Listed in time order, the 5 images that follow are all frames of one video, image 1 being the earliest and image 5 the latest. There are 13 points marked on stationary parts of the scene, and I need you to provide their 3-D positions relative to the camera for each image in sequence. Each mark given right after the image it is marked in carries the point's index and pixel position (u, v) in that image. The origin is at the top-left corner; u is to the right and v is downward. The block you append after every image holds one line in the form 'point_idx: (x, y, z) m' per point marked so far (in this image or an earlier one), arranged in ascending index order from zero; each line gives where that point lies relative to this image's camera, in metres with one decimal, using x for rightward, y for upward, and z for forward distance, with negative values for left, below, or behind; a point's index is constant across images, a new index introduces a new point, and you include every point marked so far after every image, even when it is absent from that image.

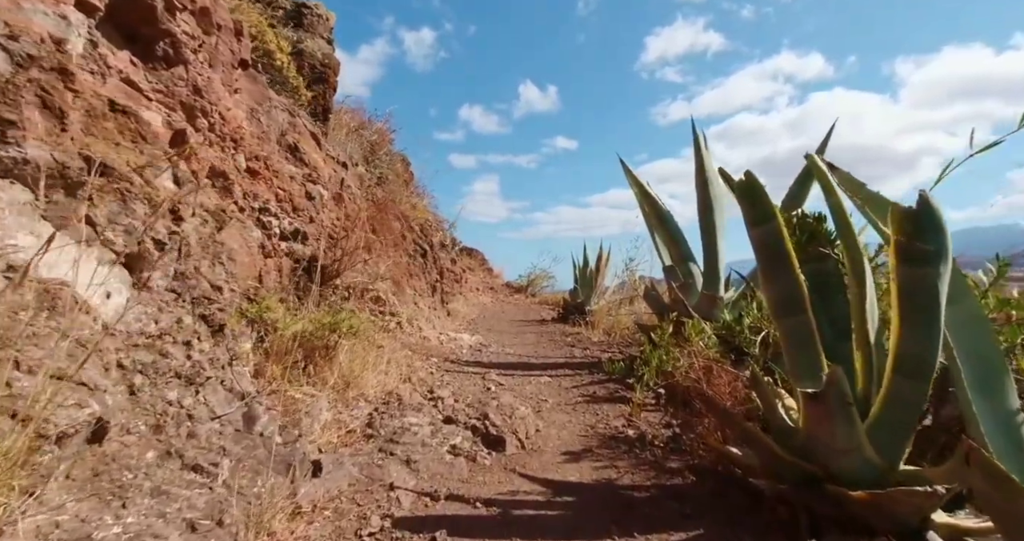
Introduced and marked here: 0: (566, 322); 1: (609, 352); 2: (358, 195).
0: (+0.9, -0.9, +8.2) m
1: (+1.1, -0.9, +5.3) m
2: (-1.5, +0.7, +4.7) m
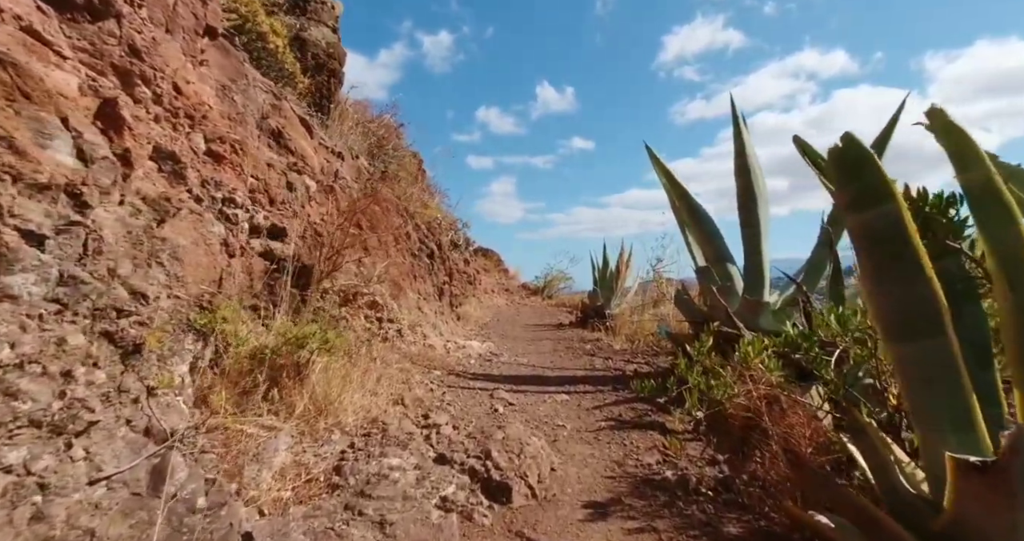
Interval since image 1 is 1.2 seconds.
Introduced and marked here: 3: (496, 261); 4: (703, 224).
0: (+1.1, -0.9, +7.6) m
1: (+1.2, -0.9, +4.8) m
2: (-1.4, +0.7, +4.2) m
3: (-0.5, +0.3, +17.3) m
4: (+1.6, +0.4, +4.1) m
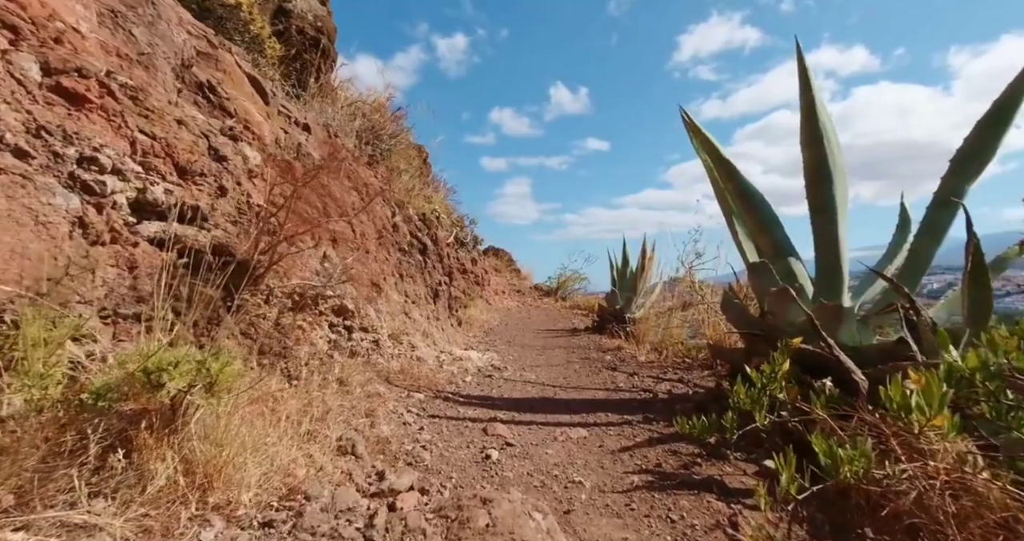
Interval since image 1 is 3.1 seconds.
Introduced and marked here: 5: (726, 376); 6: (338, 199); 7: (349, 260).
0: (+1.3, -0.9, +6.8) m
1: (+1.3, -0.9, +3.9) m
2: (-1.3, +0.7, +3.5) m
3: (-0.1, +0.3, +16.5) m
4: (+1.6, +0.4, +3.3) m
5: (+1.4, -0.7, +3.2) m
6: (-1.3, +0.5, +3.5) m
7: (-1.1, +0.1, +3.3) m
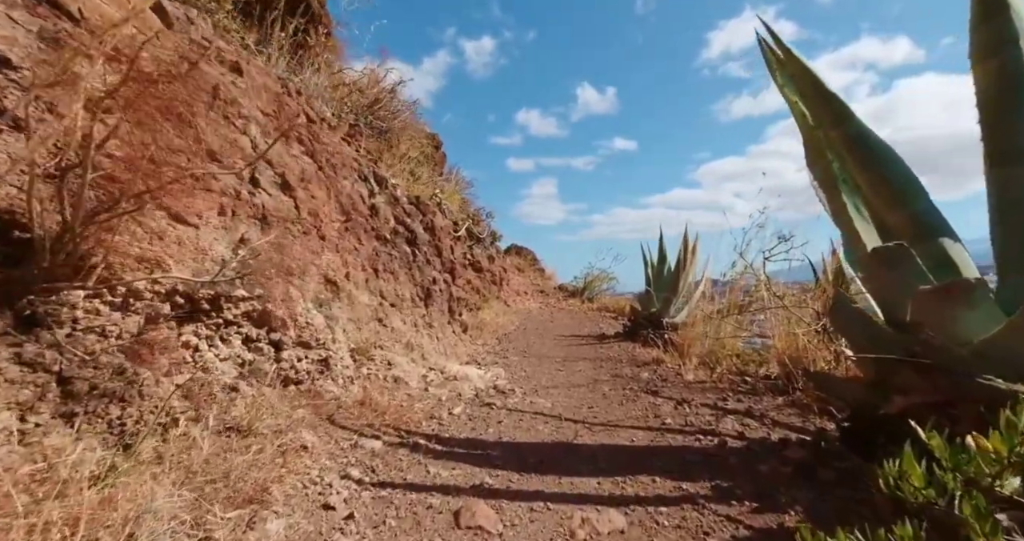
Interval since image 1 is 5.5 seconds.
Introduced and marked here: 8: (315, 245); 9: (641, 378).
0: (+1.5, -0.9, +5.7) m
1: (+1.3, -0.9, +2.8) m
2: (-1.3, +0.8, +2.5) m
3: (+0.6, +0.4, +15.5) m
4: (+1.6, +0.5, +2.1) m
5: (+1.4, -0.7, +2.1) m
6: (-1.3, +0.6, +2.6) m
7: (-1.1, +0.1, +2.4) m
8: (-1.1, +0.2, +2.7) m
9: (+1.1, -0.9, +4.0) m
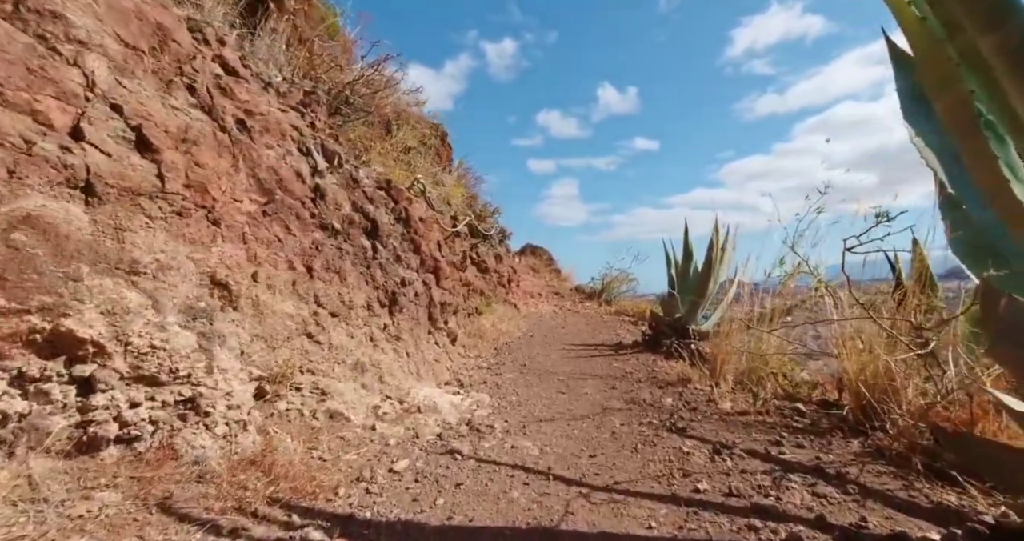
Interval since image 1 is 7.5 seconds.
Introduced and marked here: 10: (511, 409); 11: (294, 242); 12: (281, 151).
0: (+1.4, -0.8, +4.8) m
1: (+1.2, -0.9, +2.0) m
2: (-1.5, +0.8, +1.7) m
3: (+1.0, +0.3, +14.6) m
4: (+1.5, +0.5, +1.2) m
5: (+1.3, -0.6, +1.2) m
6: (-1.4, +0.6, +1.8) m
7: (-1.3, +0.1, +1.6) m
8: (-1.2, +0.2, +1.9) m
9: (+1.0, -0.9, +3.1) m
10: (0.0, -0.8, +3.0) m
11: (-1.1, +0.2, +2.5) m
12: (-1.2, +0.6, +2.6) m
